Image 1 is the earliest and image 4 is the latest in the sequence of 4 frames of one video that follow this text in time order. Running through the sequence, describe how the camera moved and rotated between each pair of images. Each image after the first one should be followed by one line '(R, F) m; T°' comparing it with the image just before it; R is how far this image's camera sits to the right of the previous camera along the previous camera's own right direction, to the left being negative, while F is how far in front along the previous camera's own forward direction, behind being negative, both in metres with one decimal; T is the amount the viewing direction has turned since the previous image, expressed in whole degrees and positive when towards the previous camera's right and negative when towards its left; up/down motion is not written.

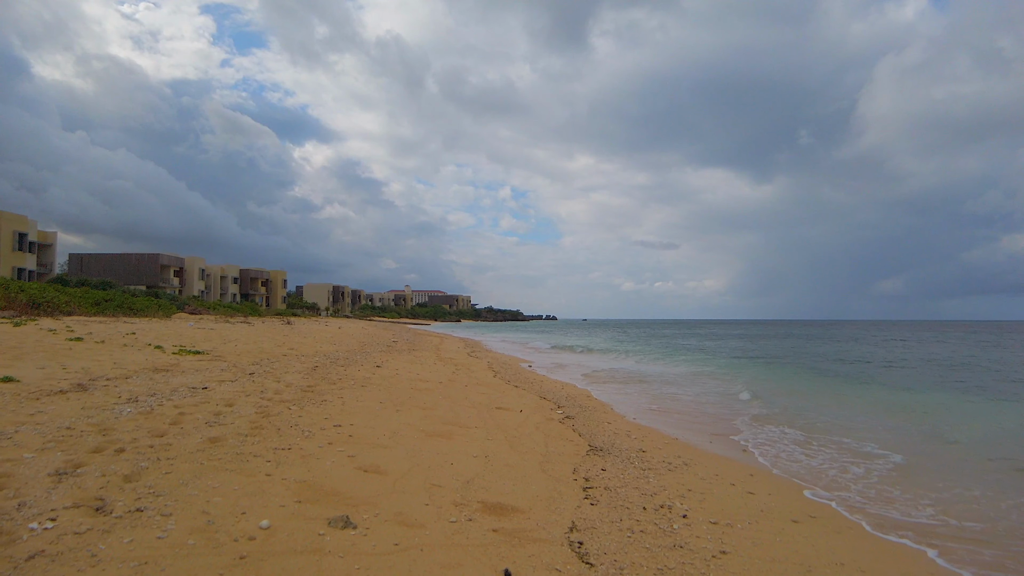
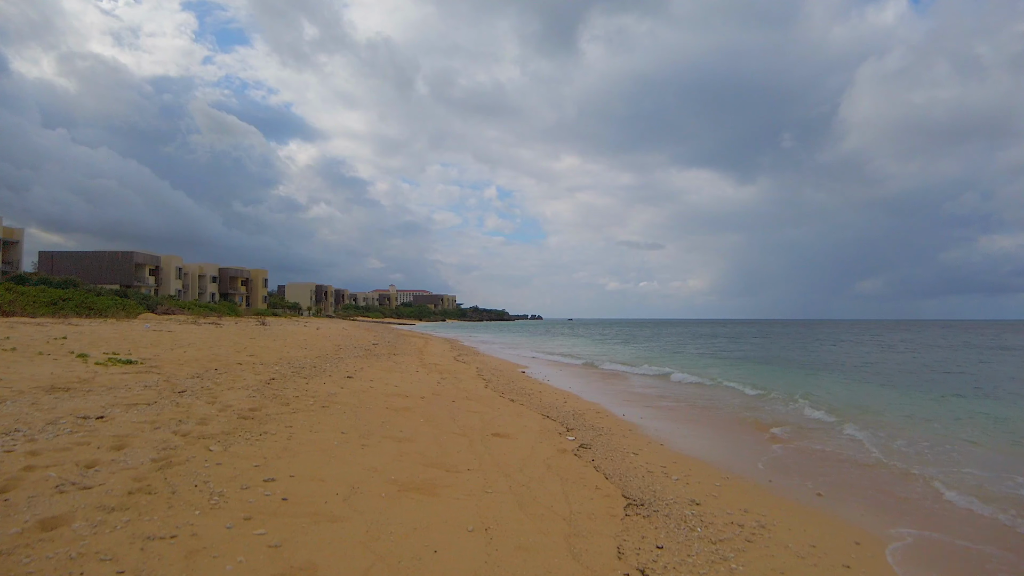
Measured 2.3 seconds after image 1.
(-0.2, +1.9) m; +2°
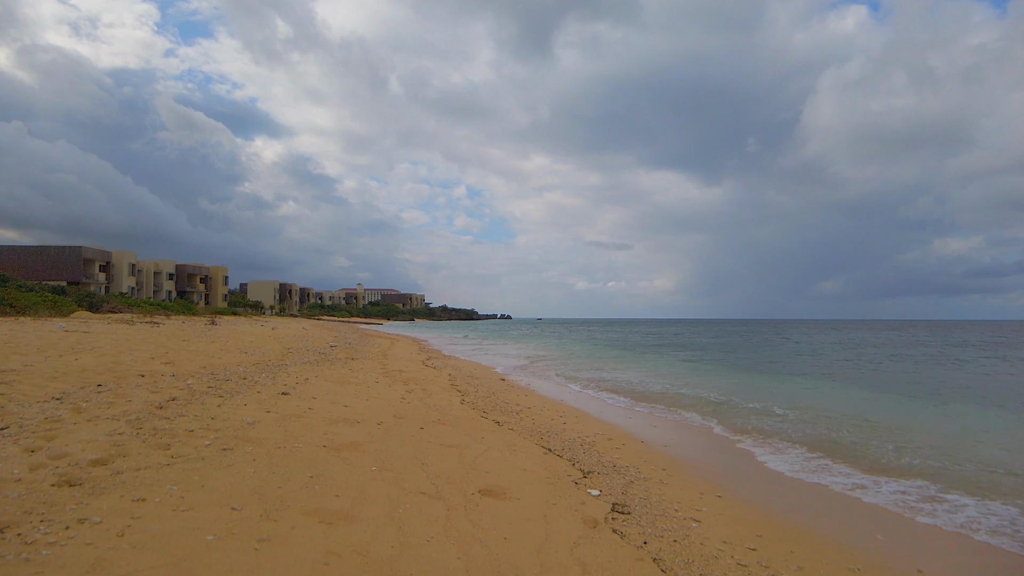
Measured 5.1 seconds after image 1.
(-0.3, +2.5) m; +4°
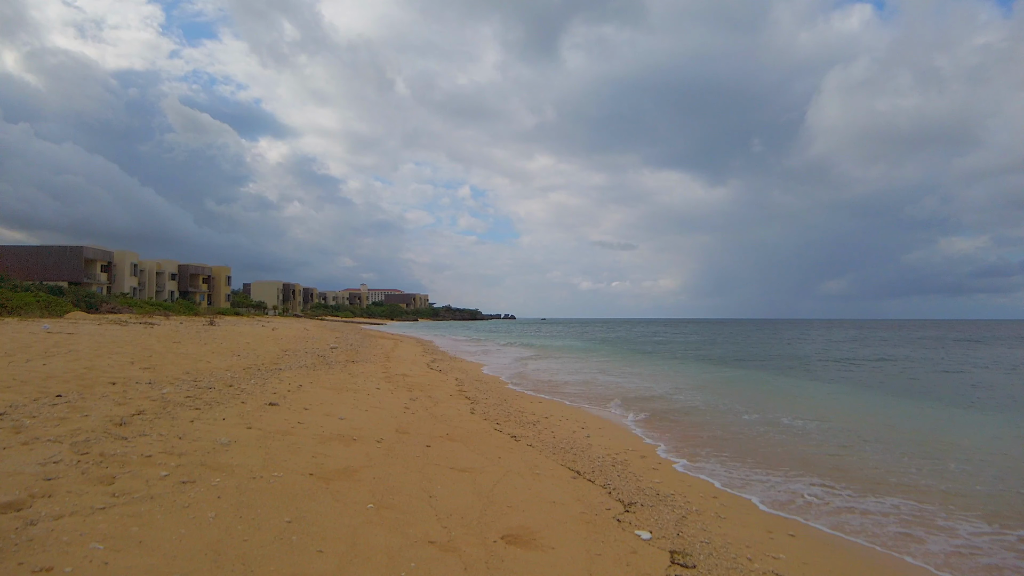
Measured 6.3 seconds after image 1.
(-0.3, +1.1) m; 0°
